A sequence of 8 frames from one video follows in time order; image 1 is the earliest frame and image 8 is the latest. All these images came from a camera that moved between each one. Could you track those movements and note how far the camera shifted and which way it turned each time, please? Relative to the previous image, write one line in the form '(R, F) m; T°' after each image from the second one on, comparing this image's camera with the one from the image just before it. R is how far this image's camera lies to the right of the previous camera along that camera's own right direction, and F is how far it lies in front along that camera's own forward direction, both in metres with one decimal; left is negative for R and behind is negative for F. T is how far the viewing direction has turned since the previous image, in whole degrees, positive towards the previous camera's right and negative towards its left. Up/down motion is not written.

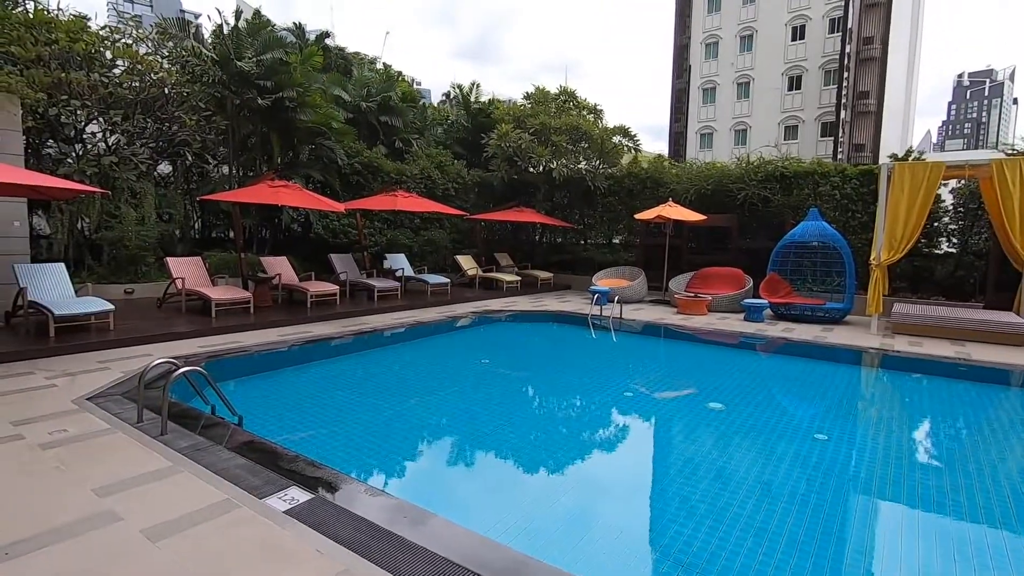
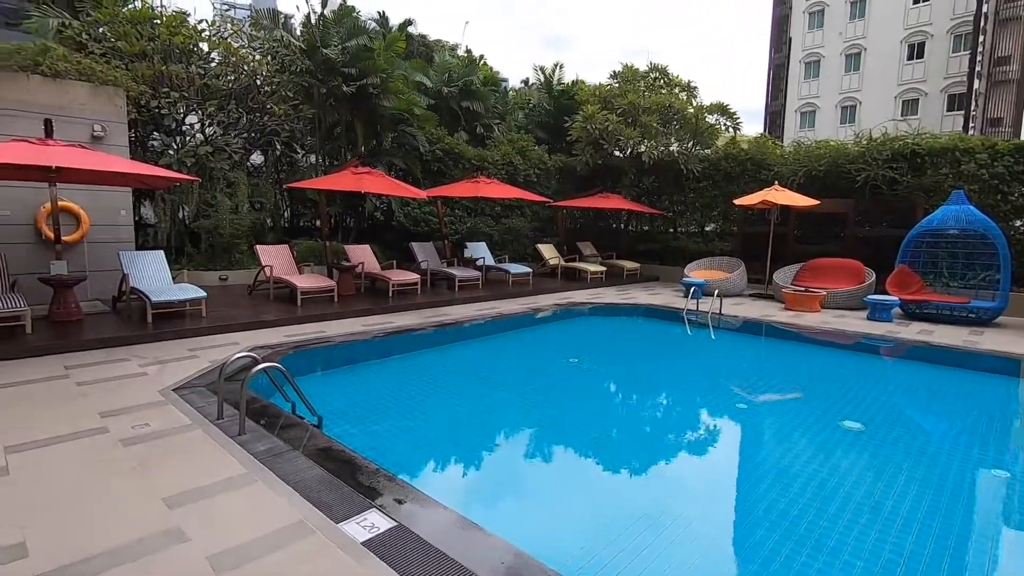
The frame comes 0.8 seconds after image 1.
(-0.2, +0.6) m; -8°
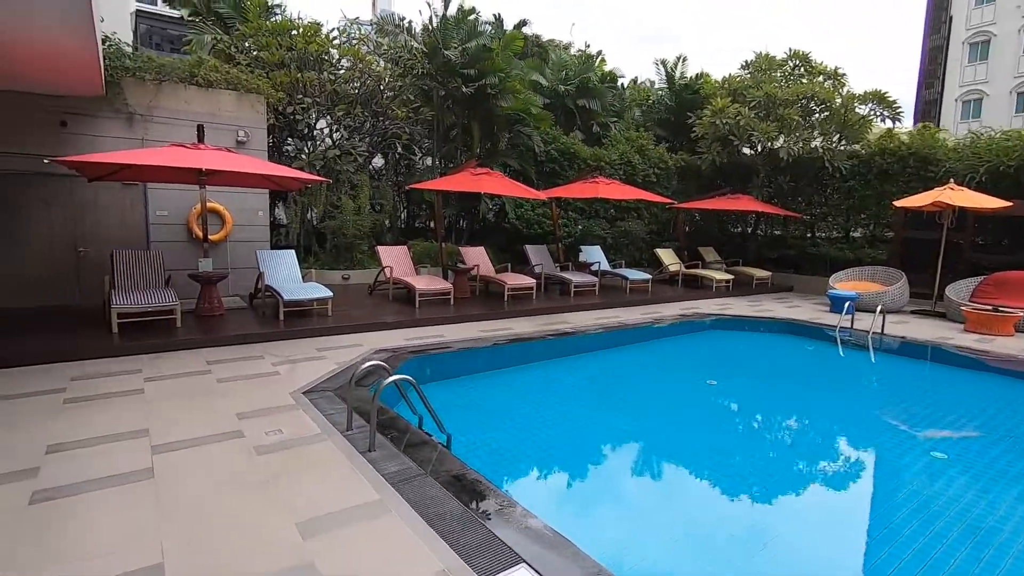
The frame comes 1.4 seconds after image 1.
(-0.4, +0.4) m; -10°
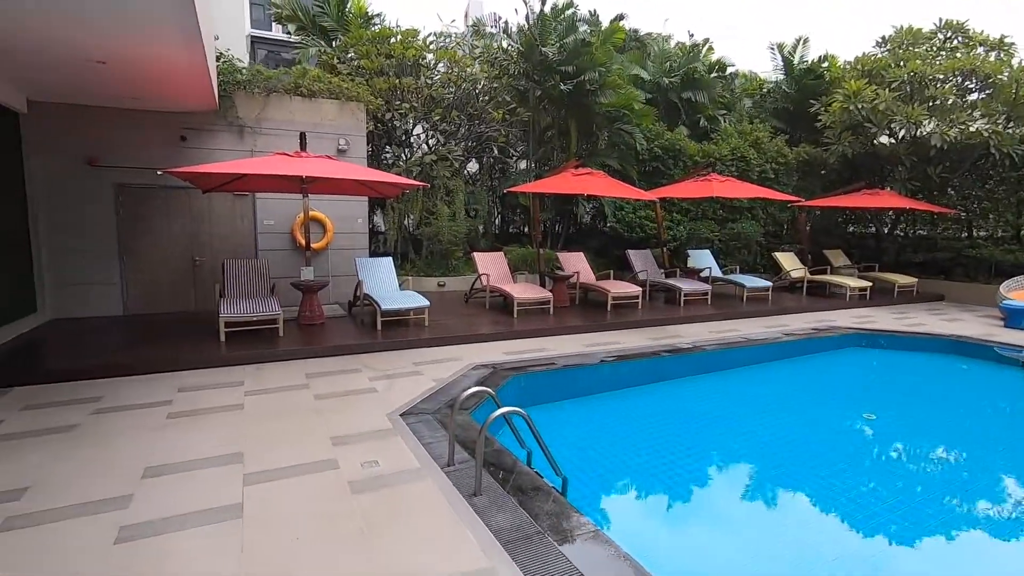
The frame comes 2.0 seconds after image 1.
(-0.2, +0.6) m; -9°
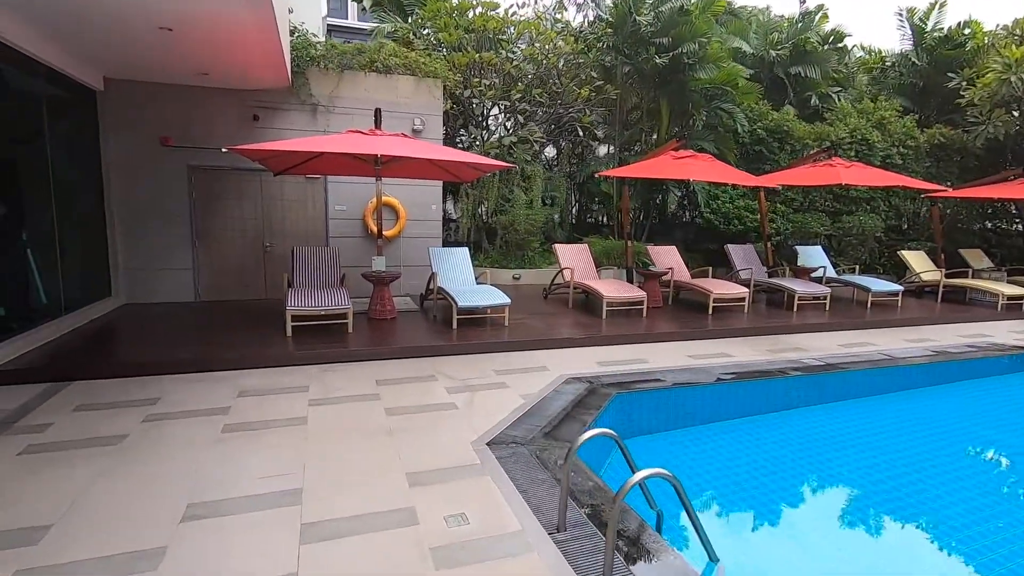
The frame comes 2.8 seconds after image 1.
(-0.3, +0.8) m; -7°
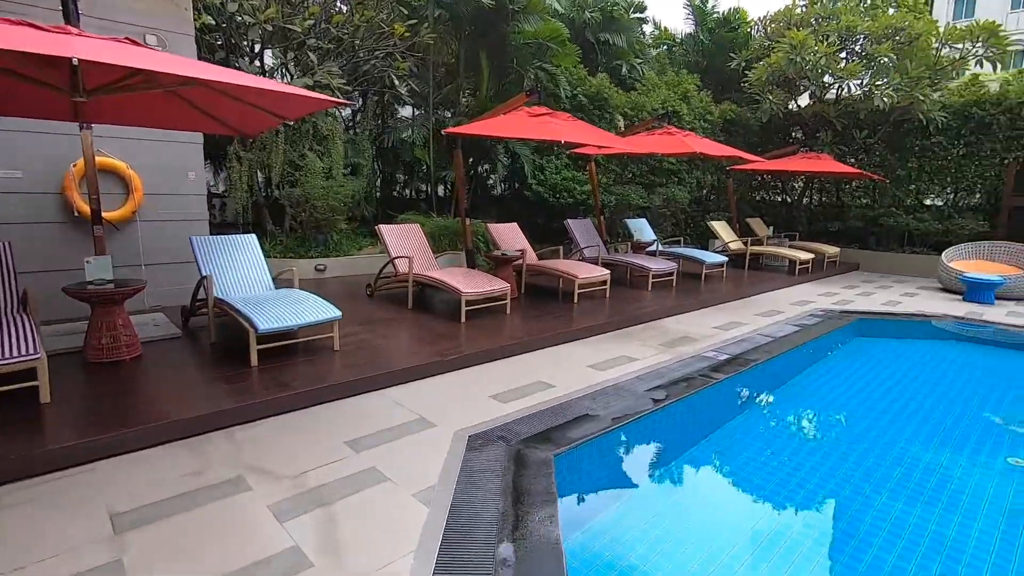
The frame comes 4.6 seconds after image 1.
(-0.4, +1.9) m; +23°
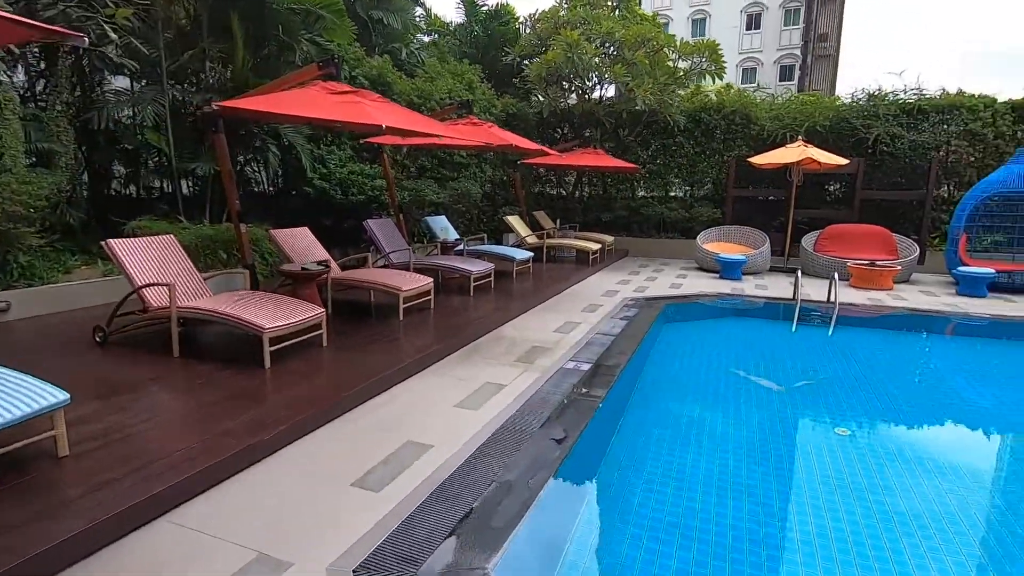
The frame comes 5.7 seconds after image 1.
(-0.5, +1.0) m; +25°
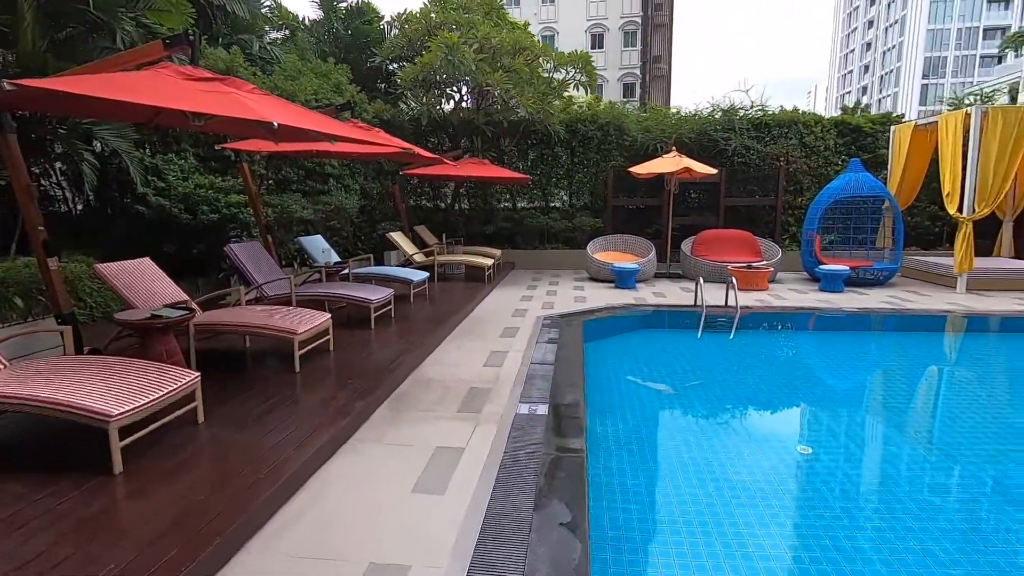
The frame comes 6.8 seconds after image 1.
(-0.5, +0.8) m; +15°
